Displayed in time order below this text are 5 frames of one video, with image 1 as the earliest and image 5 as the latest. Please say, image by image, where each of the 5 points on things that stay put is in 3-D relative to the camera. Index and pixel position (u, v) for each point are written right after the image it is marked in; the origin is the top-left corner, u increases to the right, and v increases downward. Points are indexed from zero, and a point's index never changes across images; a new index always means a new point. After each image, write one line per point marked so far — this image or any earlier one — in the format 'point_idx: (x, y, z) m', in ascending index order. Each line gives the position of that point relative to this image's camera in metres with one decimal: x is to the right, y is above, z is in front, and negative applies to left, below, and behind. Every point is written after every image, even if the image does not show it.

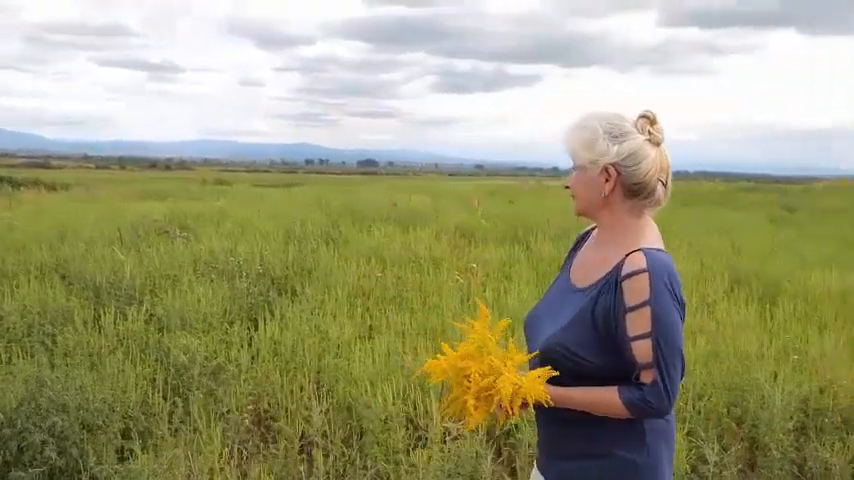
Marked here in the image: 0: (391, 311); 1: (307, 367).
0: (-0.2, -0.5, +5.5) m
1: (-0.6, -0.7, +4.6) m
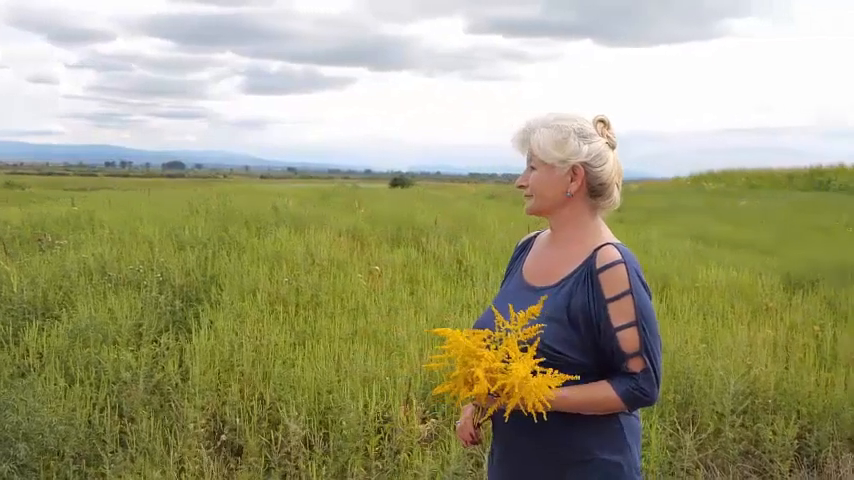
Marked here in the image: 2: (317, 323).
0: (-0.7, -0.5, +5.4) m
1: (-0.9, -0.7, +4.5) m
2: (-0.7, -0.5, +5.3) m
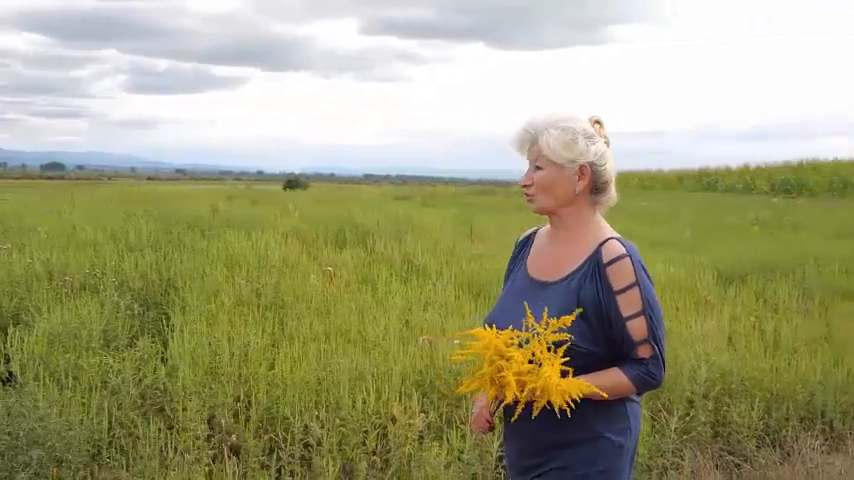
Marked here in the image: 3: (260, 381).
0: (-0.8, -0.5, +5.4) m
1: (-0.9, -0.7, +4.5) m
2: (-0.9, -0.5, +5.4) m
3: (-0.8, -0.7, +4.4) m
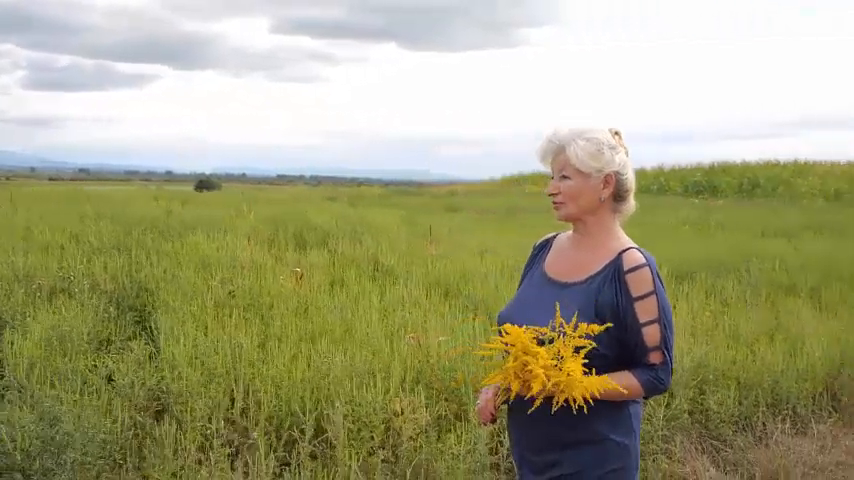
0: (-1.0, -0.5, +5.5) m
1: (-1.0, -0.7, +4.5) m
2: (-1.0, -0.5, +5.4) m
3: (-0.9, -0.7, +4.5) m
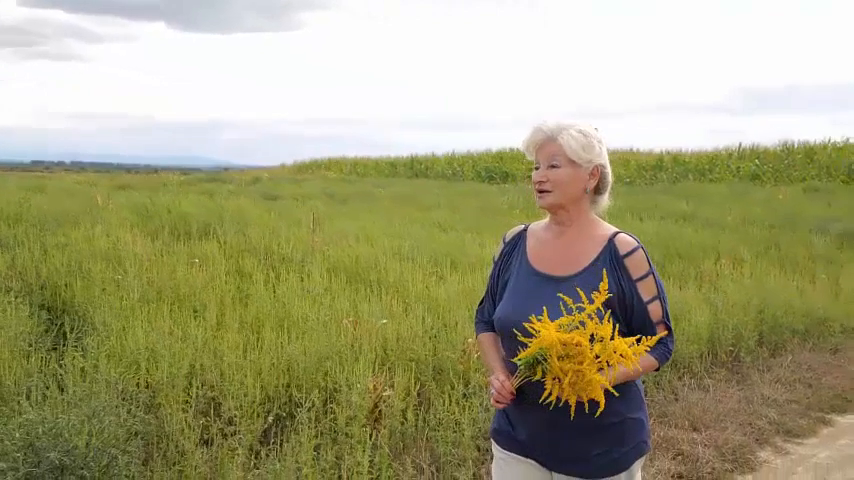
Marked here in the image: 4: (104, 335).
0: (-1.3, -0.5, +5.5) m
1: (-1.1, -0.7, +4.6) m
2: (-1.3, -0.5, +5.5) m
3: (-1.0, -0.7, +4.5) m
4: (-1.9, -0.4, +5.3) m
